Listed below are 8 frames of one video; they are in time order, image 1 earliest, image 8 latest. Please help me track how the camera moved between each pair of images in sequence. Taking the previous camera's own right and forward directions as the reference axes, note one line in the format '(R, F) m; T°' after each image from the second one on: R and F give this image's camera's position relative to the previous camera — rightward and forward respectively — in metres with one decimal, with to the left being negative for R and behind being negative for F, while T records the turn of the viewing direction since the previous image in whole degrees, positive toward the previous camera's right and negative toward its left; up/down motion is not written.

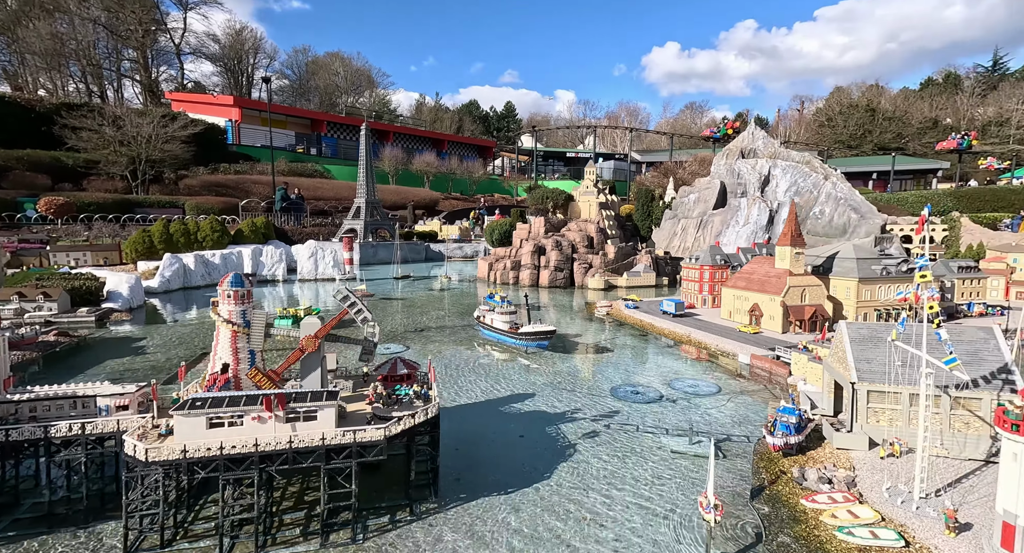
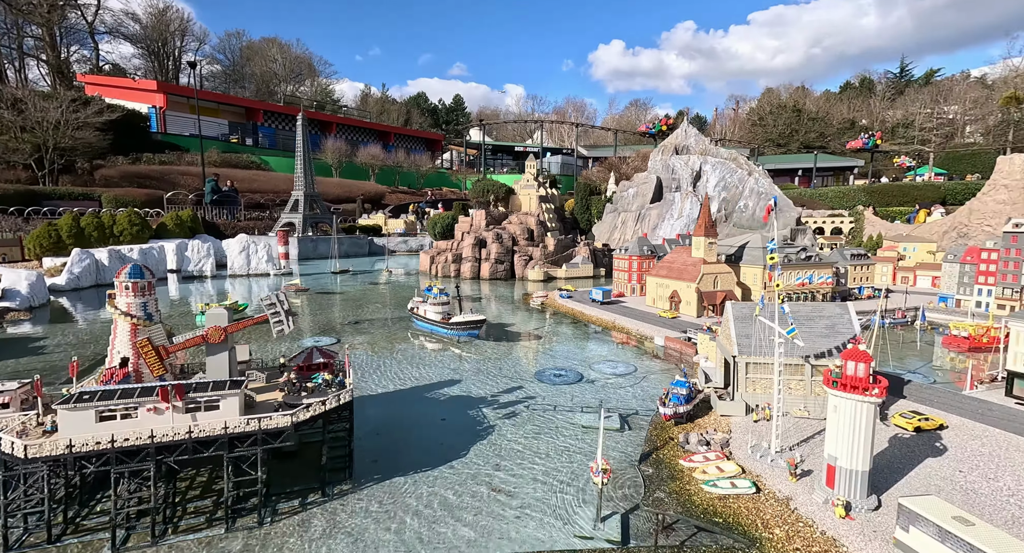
(+1.4, -1.5) m; +6°
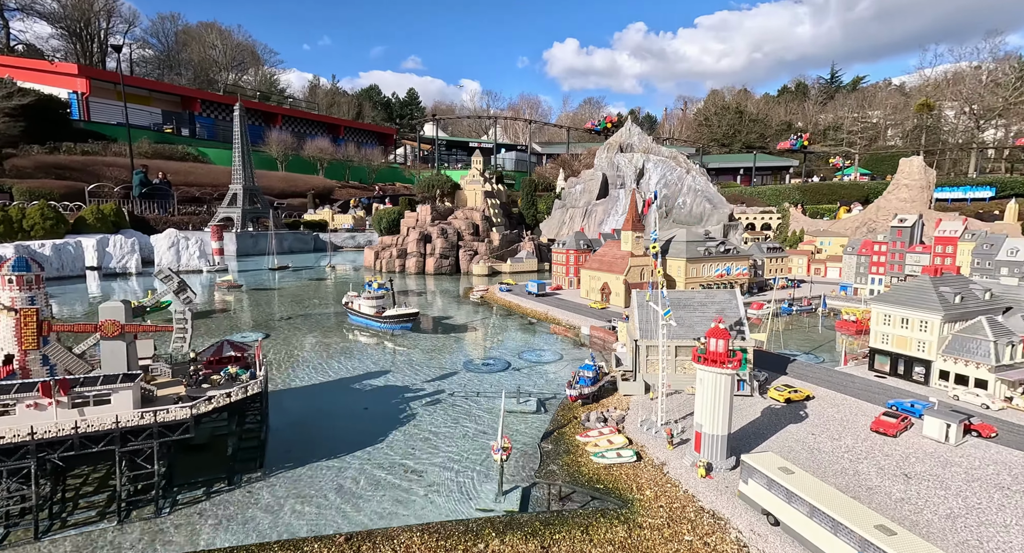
(+1.7, -1.1) m; +5°
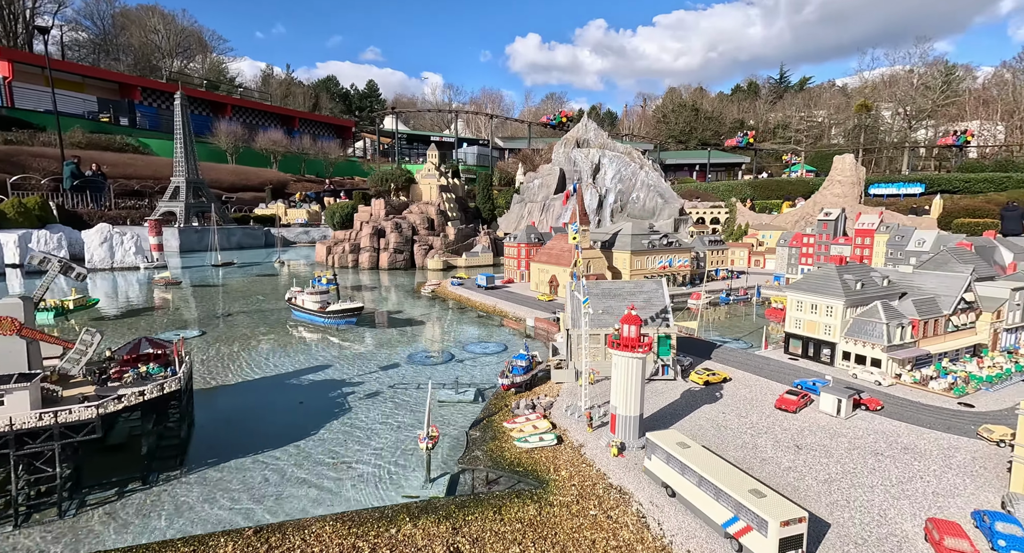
(+1.3, -0.4) m; +4°
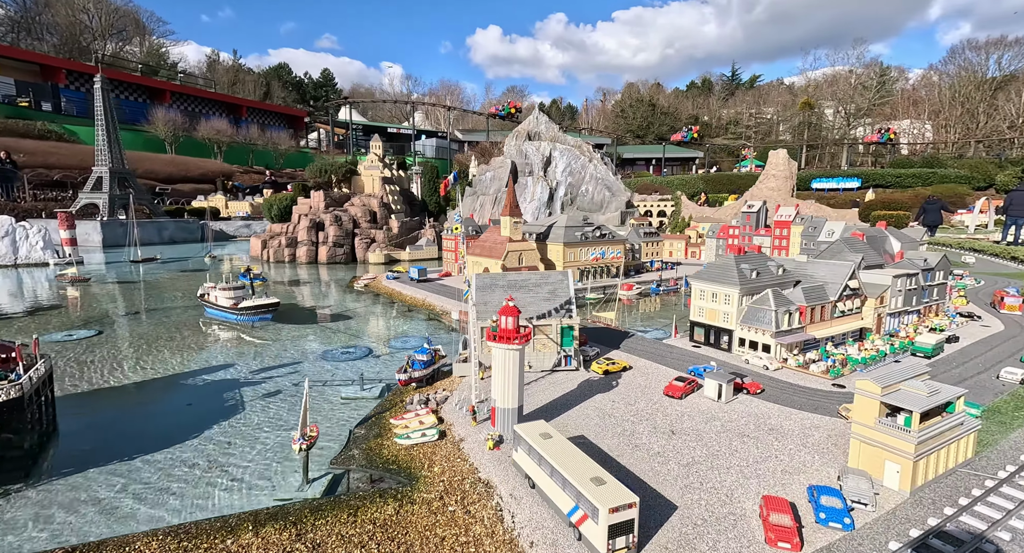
(+2.3, 0.0) m; +4°
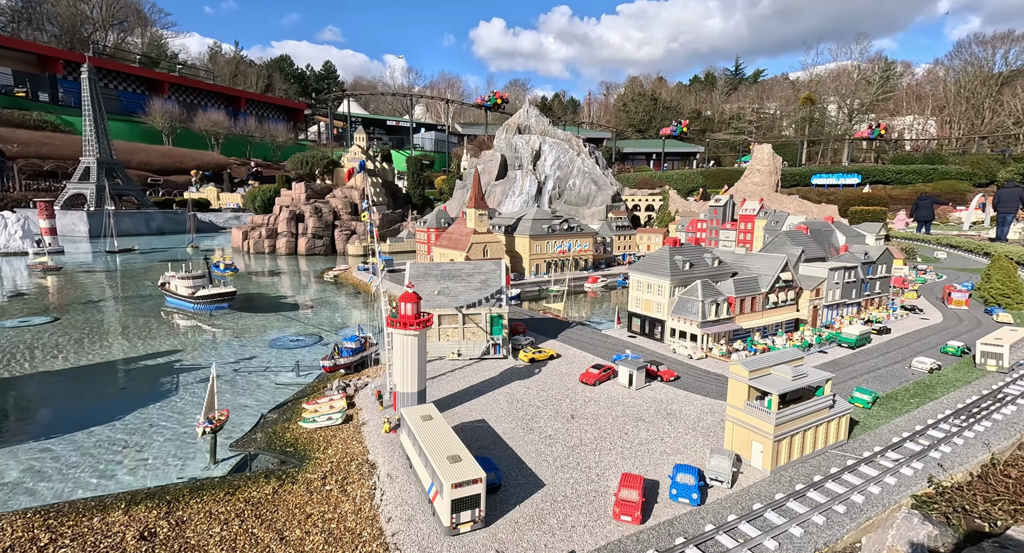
(+3.0, -0.6) m; 0°
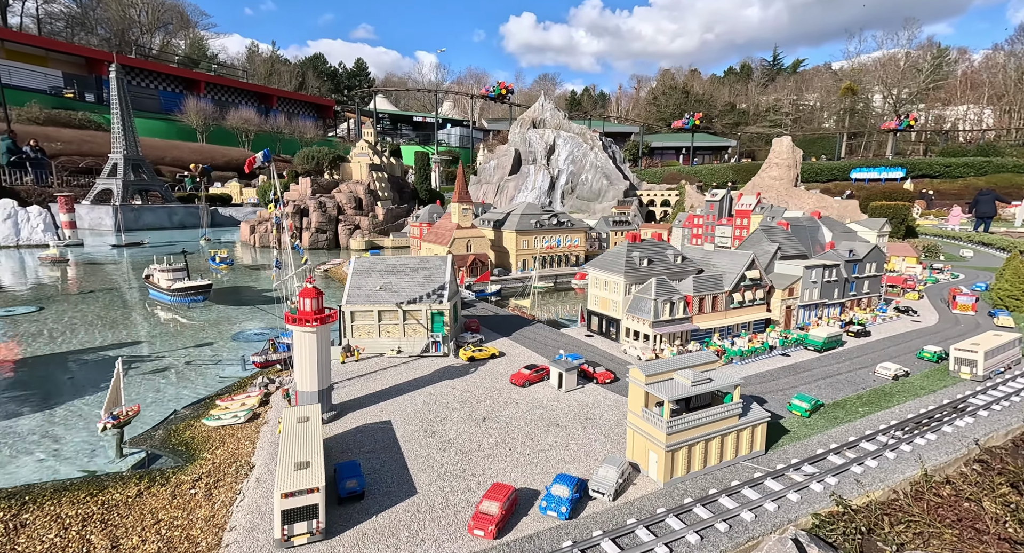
(+3.6, +0.9) m; -3°
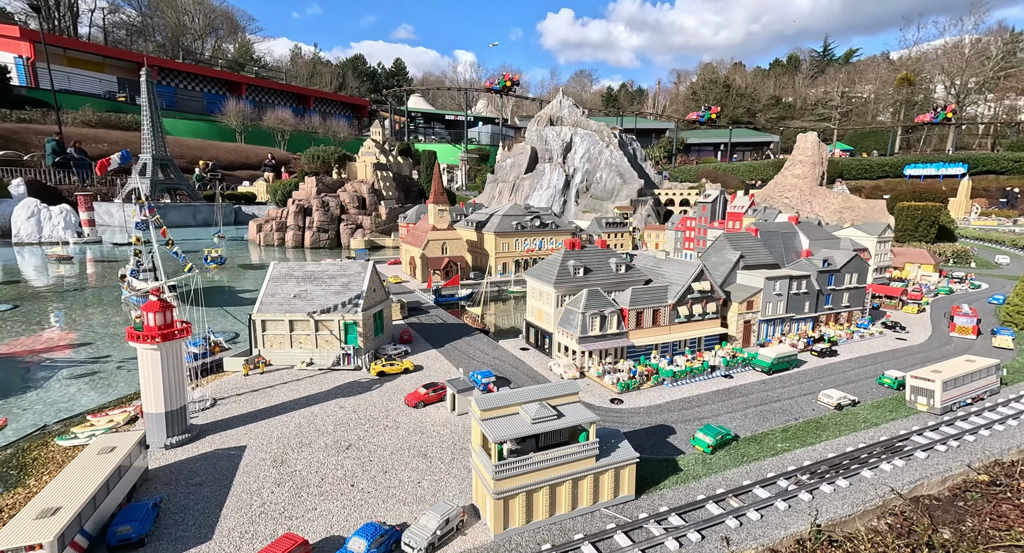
(+4.6, +1.8) m; -4°
